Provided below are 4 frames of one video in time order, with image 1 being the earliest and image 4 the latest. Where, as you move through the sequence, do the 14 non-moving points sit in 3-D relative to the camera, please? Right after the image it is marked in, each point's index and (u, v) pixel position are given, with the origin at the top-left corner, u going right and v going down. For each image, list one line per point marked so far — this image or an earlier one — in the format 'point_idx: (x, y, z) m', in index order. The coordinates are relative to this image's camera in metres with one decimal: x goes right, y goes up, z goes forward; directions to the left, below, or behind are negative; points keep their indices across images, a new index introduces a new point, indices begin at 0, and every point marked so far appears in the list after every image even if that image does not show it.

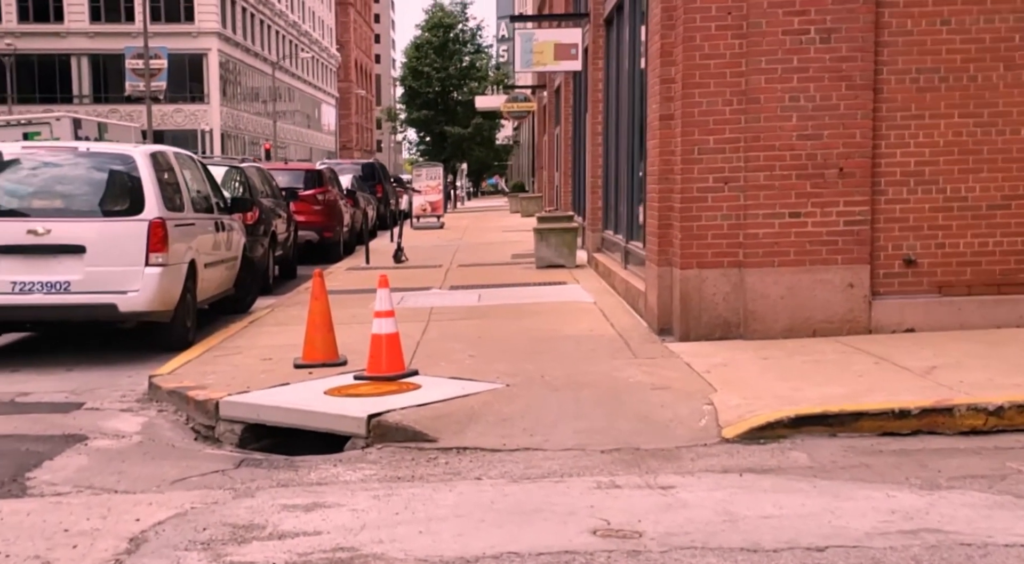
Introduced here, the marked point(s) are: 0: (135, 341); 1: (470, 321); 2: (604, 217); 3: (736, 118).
0: (-3.3, -0.5, +10.7) m
1: (-0.4, -0.4, +11.9) m
2: (+1.3, +0.9, +17.3) m
3: (+1.8, +1.3, +9.8) m
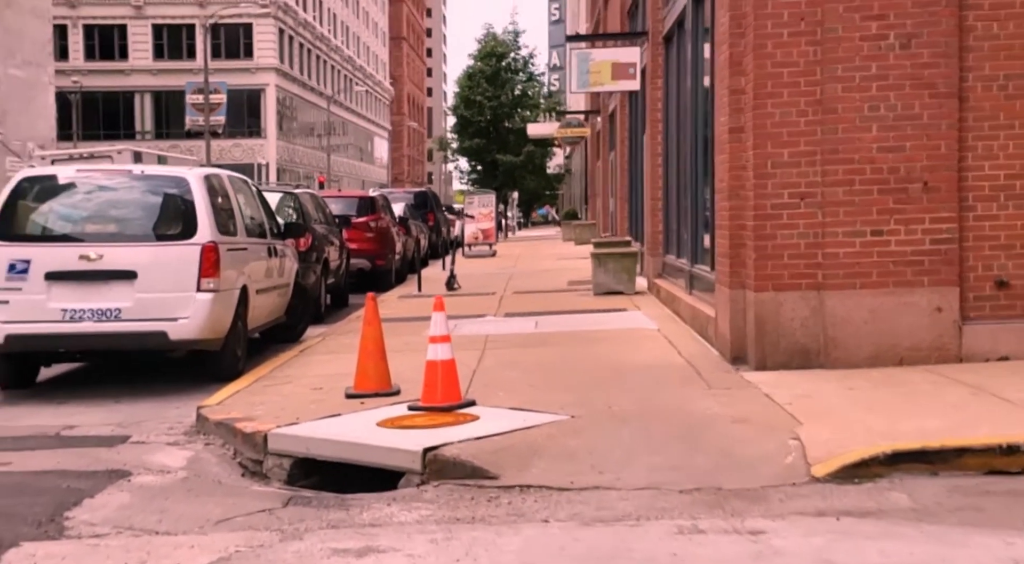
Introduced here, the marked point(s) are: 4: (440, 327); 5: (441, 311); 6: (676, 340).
0: (-2.8, -0.8, +10.4) m
1: (+0.2, -0.6, +11.4) m
2: (+2.1, +0.6, +16.7) m
3: (+2.3, +1.1, +9.2) m
4: (-0.5, -0.3, +8.1) m
5: (-0.5, -0.2, +8.2) m
6: (+1.5, -0.6, +11.2) m
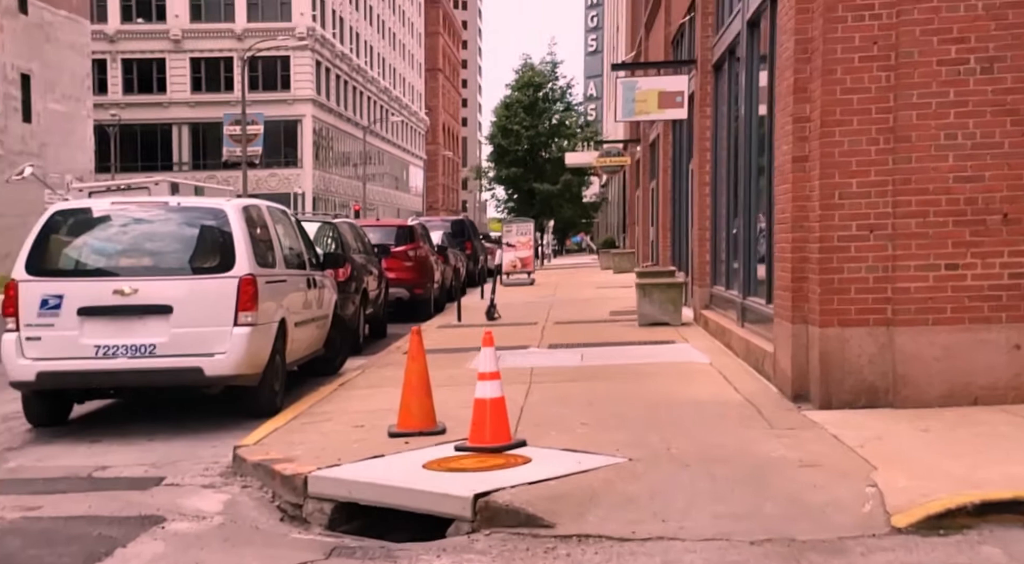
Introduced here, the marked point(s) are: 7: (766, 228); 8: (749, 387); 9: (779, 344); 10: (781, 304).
0: (-2.4, -1.0, +10.0) m
1: (+0.6, -0.9, +11.0) m
2: (+2.7, +0.1, +16.3) m
3: (+2.6, +0.9, +8.8) m
4: (-0.2, -0.5, +7.8) m
5: (-0.1, -0.4, +7.8) m
6: (+1.9, -0.9, +10.8) m
7: (+2.5, +0.5, +12.1) m
8: (+2.0, -0.9, +10.2) m
9: (+2.2, -0.5, +9.9) m
10: (+2.2, -0.2, +9.8) m
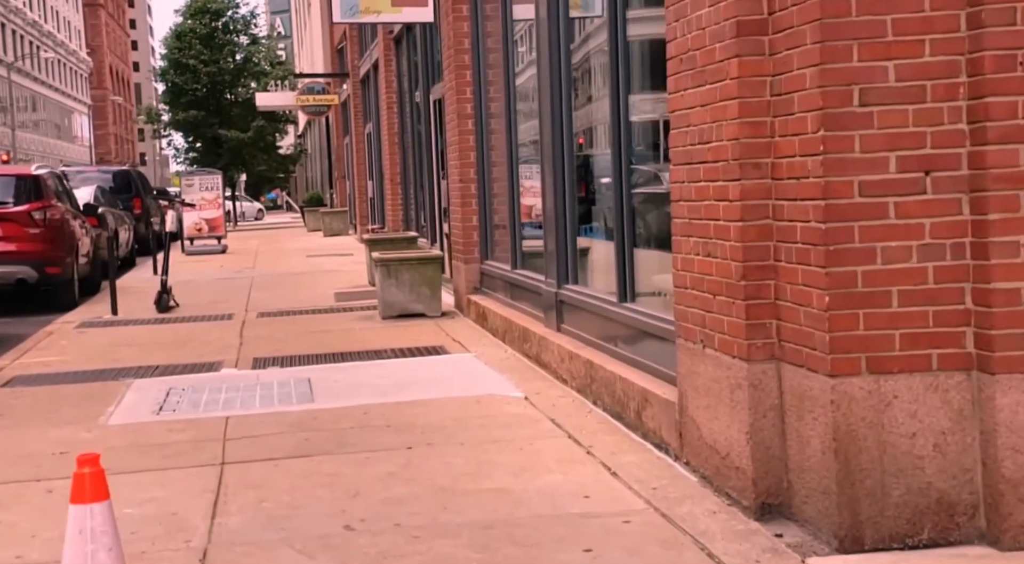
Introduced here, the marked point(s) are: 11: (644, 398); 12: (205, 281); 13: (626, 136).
0: (-3.7, -1.1, +4.2) m
1: (-1.0, -0.9, +5.8) m
2: (-0.3, +0.4, +11.5) m
3: (+1.5, +0.9, +4.2) m
4: (-0.9, -0.6, +2.5) m
5: (-0.9, -0.5, +2.6) m
6: (+0.3, -0.8, +6.0) m
7: (+0.6, +0.7, +7.4) m
8: (+0.6, -0.9, +5.4) m
9: (+0.8, -0.5, +5.1) m
10: (+0.8, -0.1, +5.1) m
11: (+0.6, -0.6, +6.1) m
12: (-4.5, 0.0, +17.5) m
13: (+0.7, +0.9, +6.9) m
